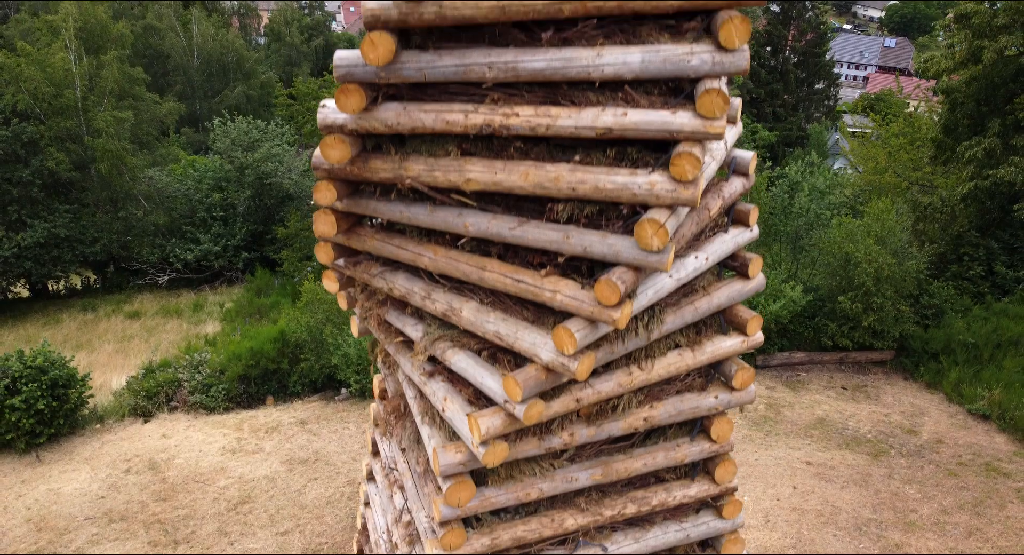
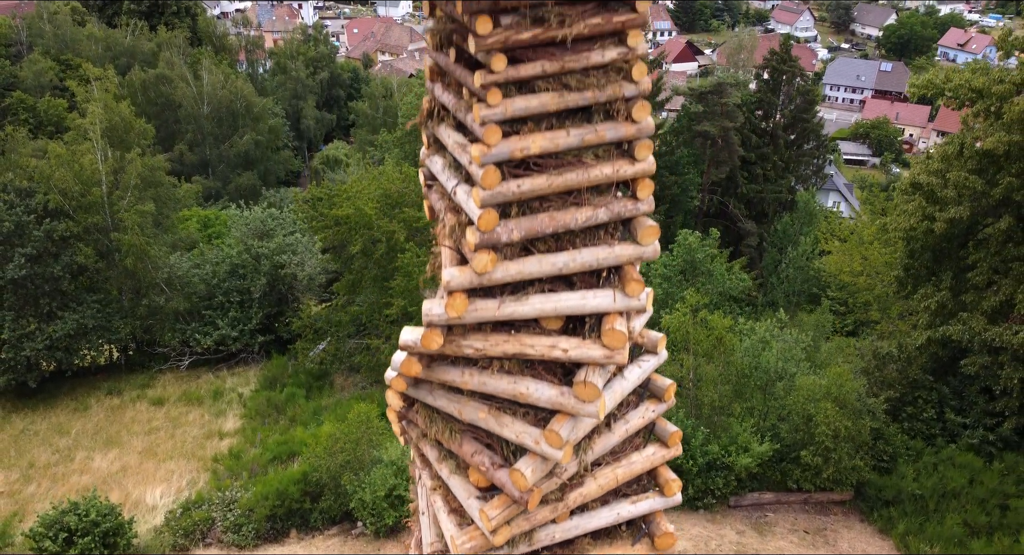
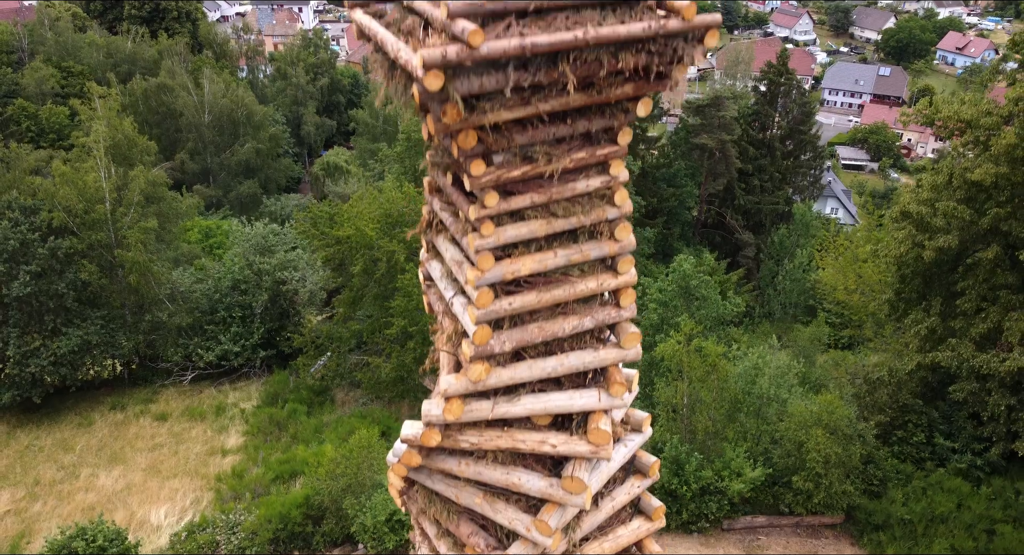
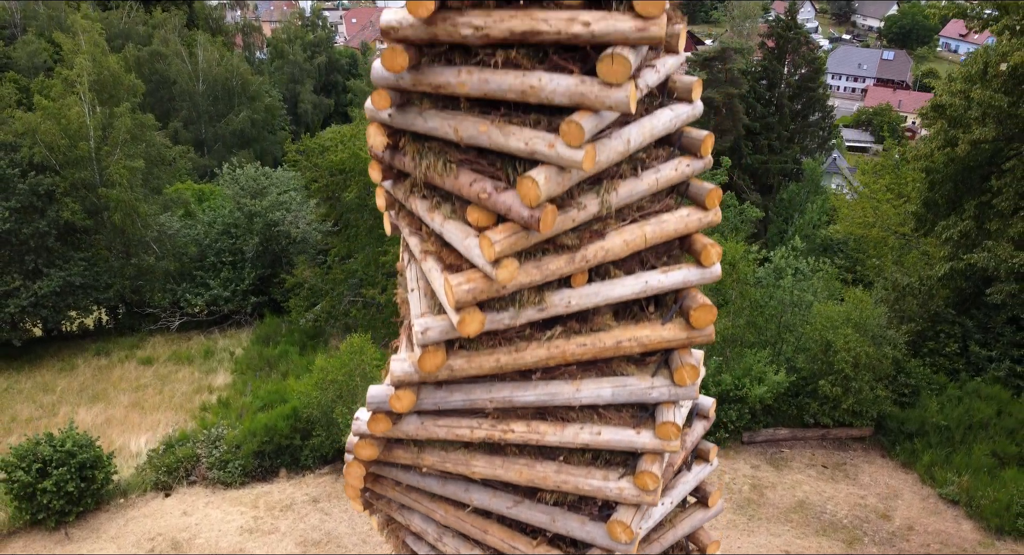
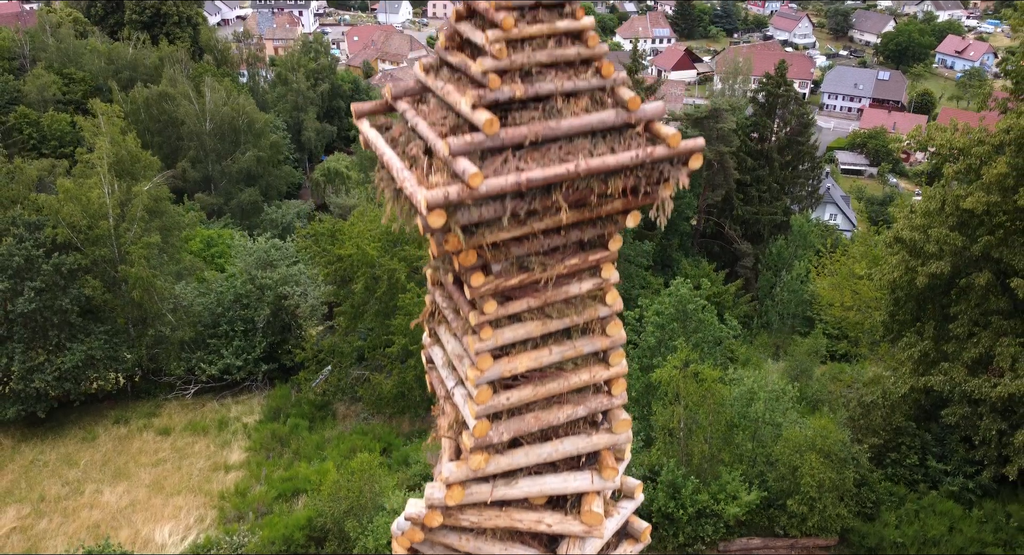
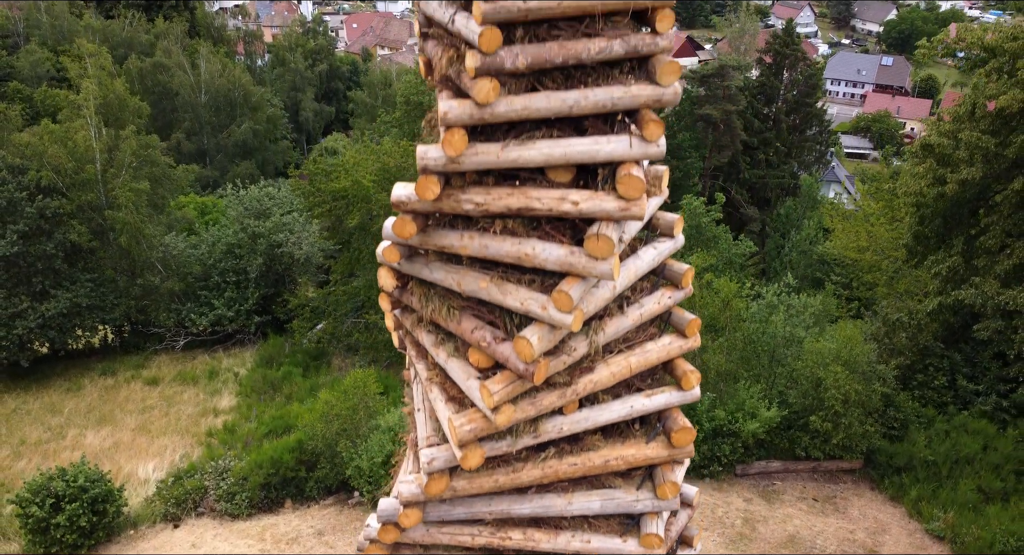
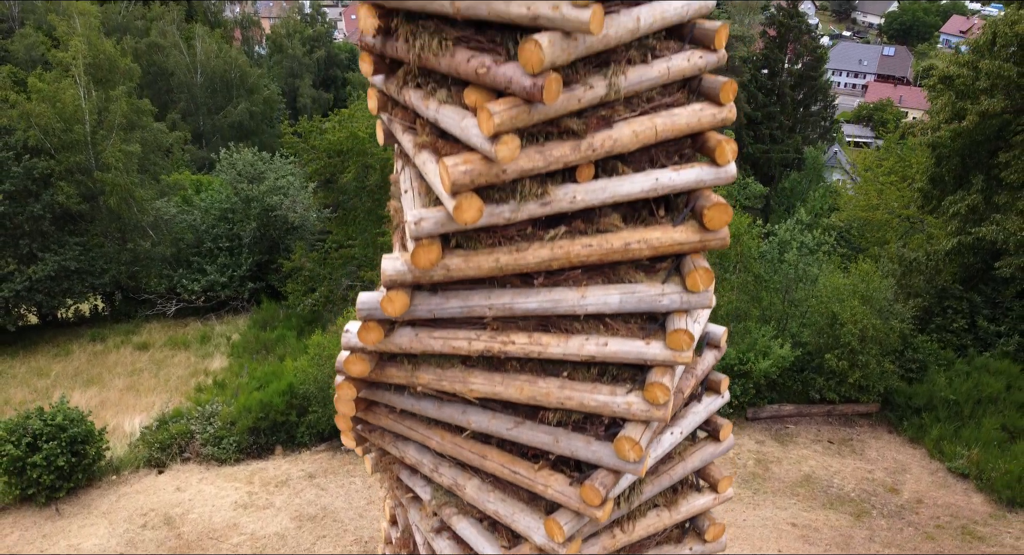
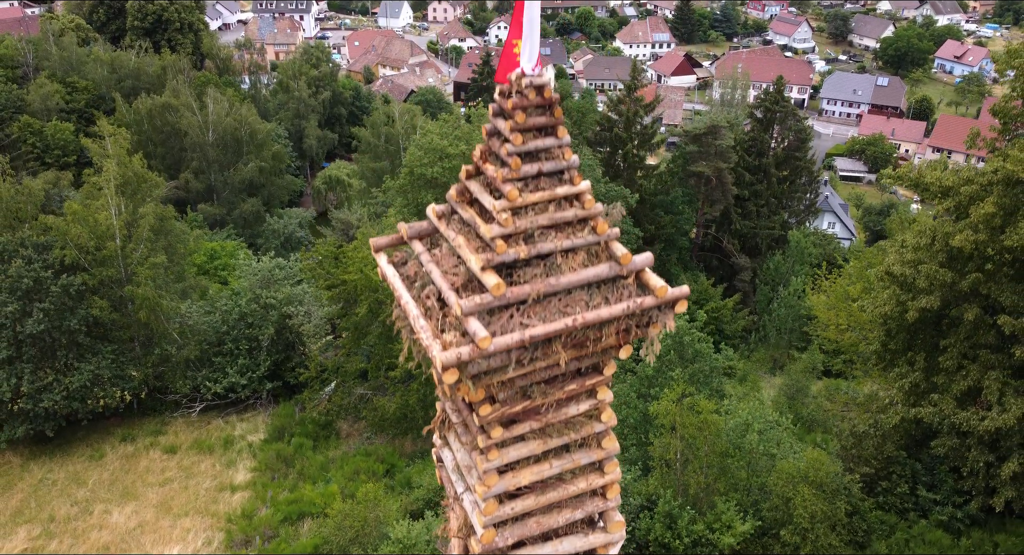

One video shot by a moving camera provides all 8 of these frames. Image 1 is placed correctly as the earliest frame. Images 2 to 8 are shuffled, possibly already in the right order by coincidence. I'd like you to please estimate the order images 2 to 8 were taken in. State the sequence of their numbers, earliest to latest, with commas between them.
7, 4, 6, 2, 3, 5, 8
